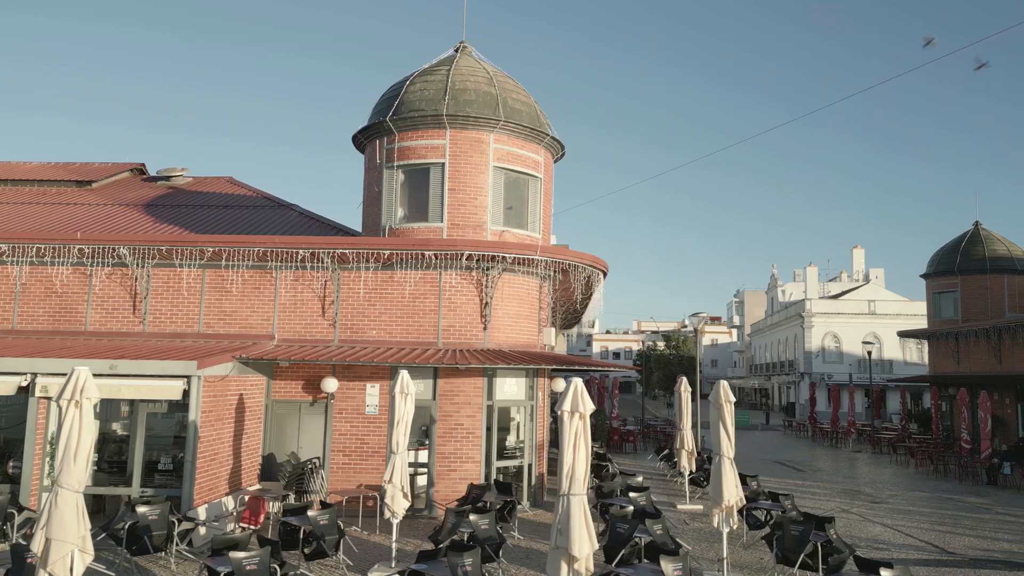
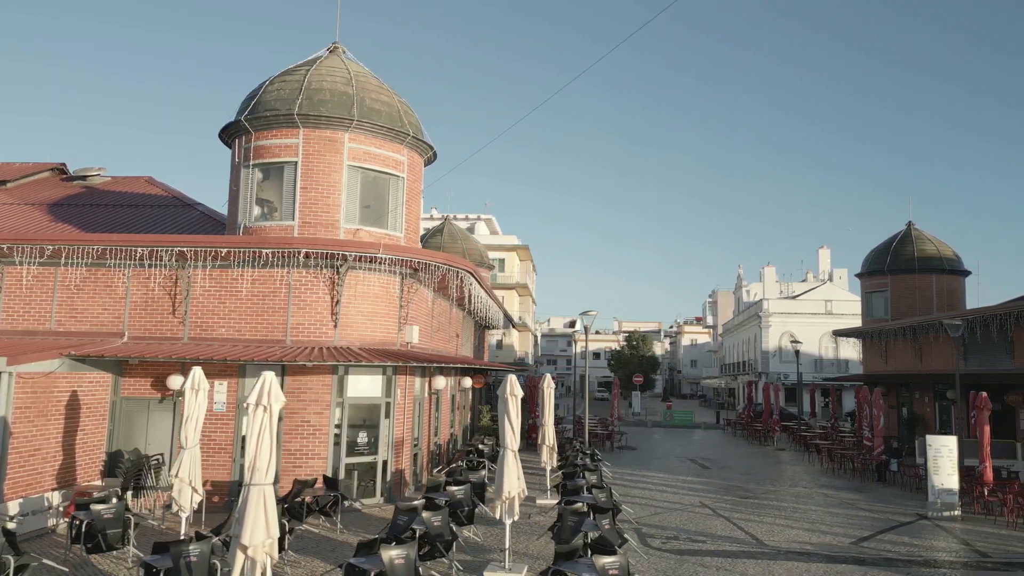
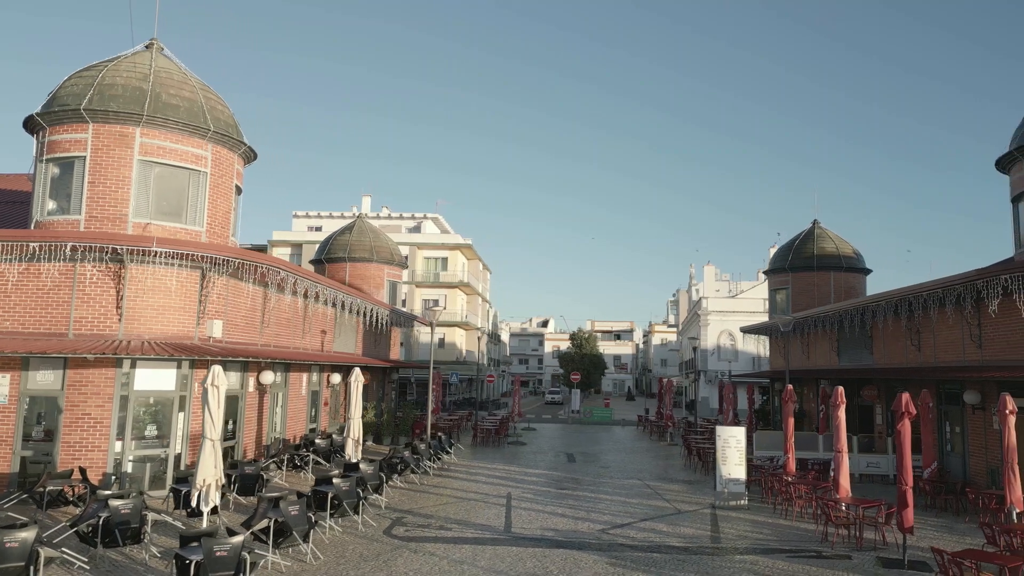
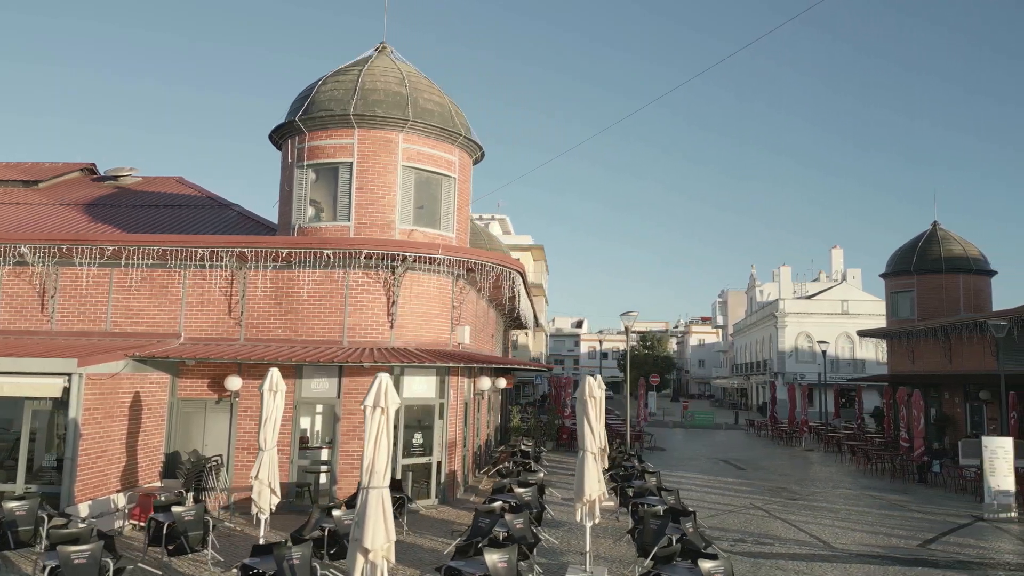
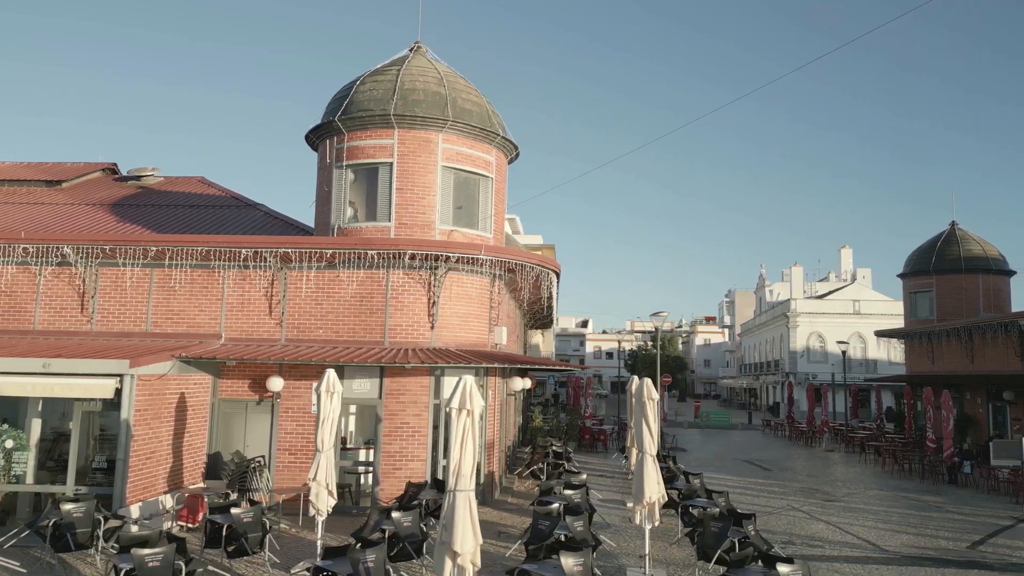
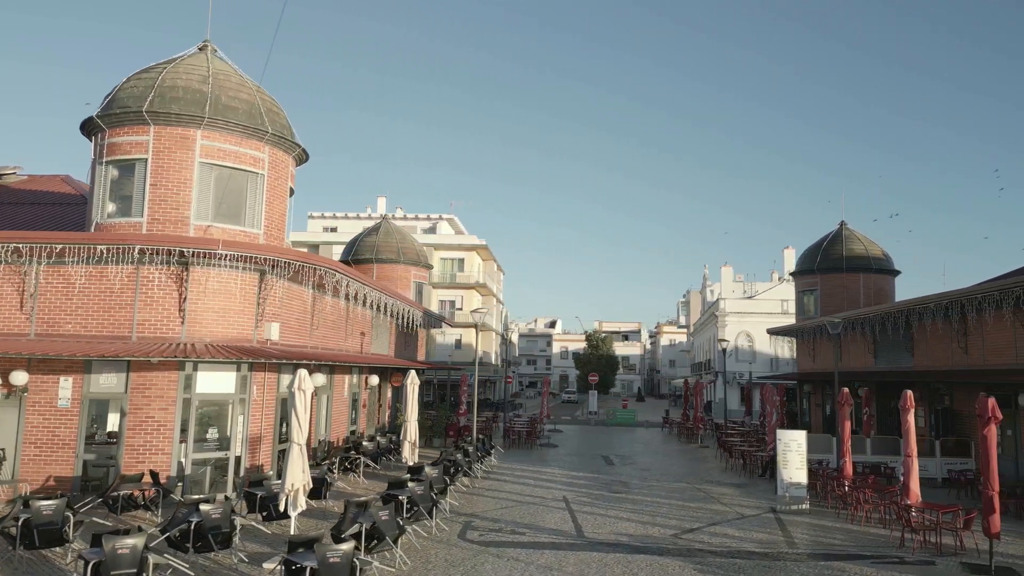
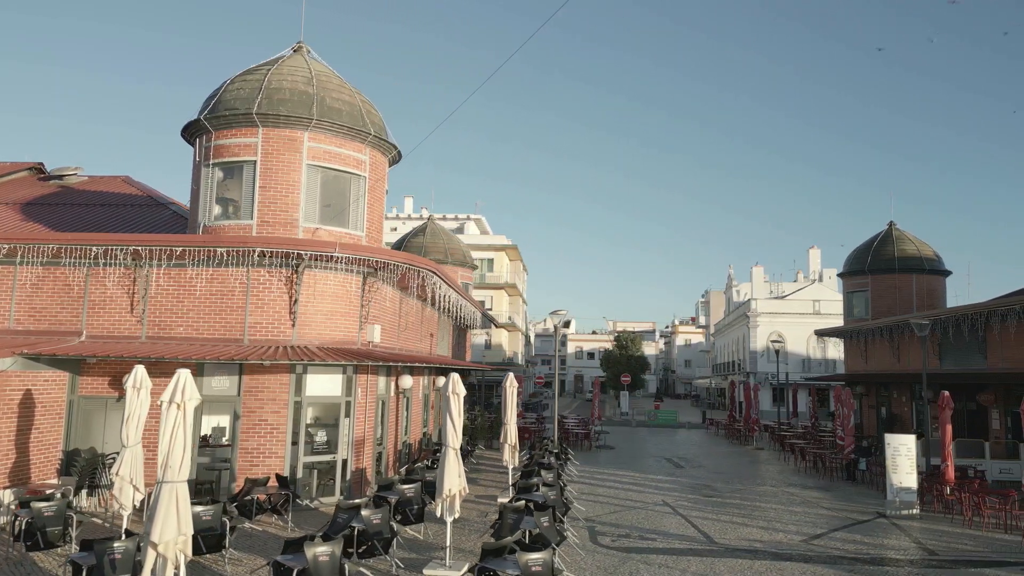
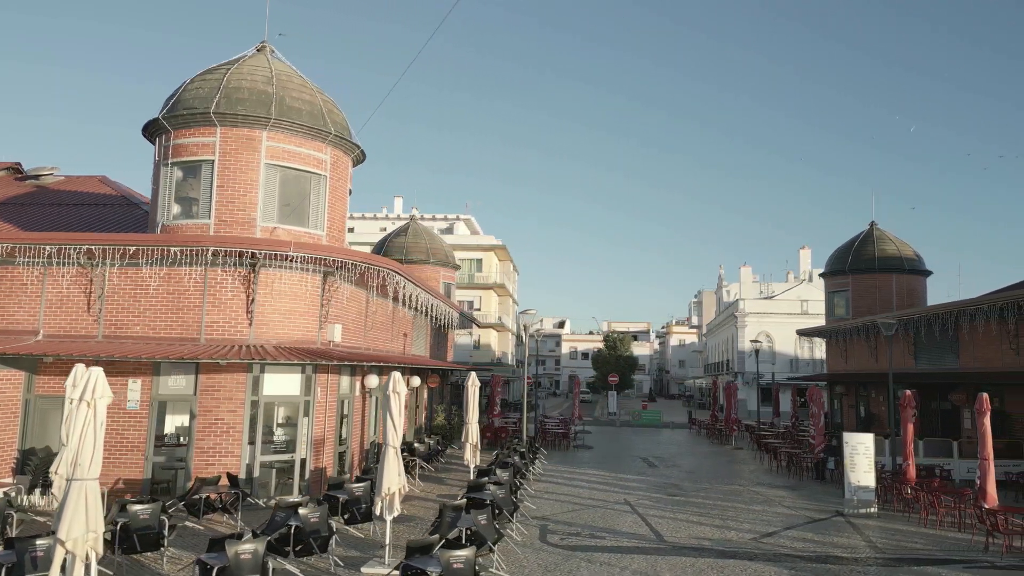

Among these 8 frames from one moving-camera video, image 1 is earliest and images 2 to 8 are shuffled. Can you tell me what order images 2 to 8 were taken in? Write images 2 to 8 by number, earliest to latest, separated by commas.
5, 4, 2, 7, 8, 6, 3
